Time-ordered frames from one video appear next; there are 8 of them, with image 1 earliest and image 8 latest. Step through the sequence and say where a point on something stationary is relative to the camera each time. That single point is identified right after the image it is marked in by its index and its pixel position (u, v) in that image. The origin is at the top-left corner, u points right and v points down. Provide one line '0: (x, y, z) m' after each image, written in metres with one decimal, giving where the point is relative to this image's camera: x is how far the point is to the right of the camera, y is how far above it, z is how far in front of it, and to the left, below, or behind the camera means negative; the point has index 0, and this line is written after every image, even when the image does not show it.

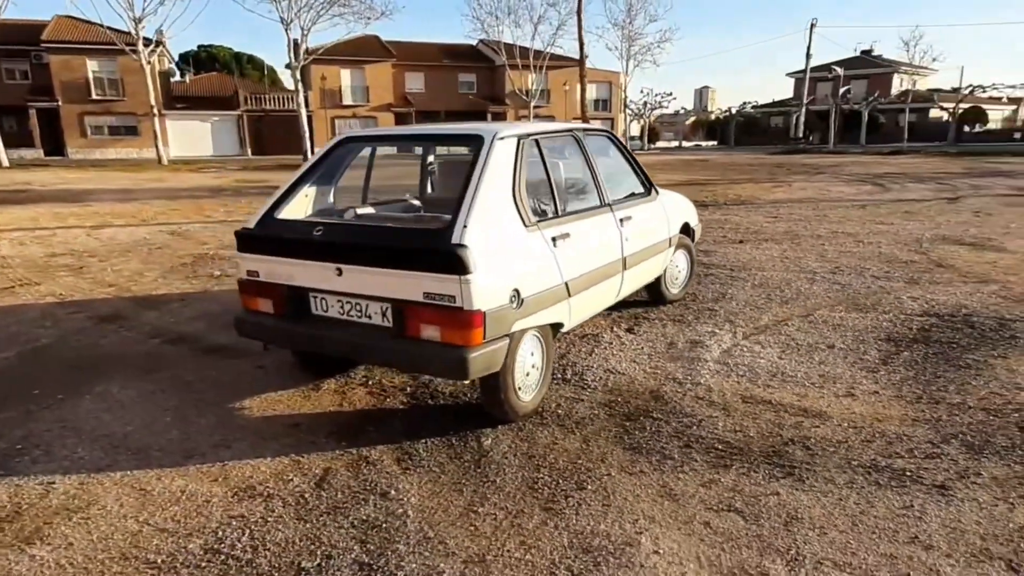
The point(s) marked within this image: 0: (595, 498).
0: (+0.4, -0.9, +2.9) m
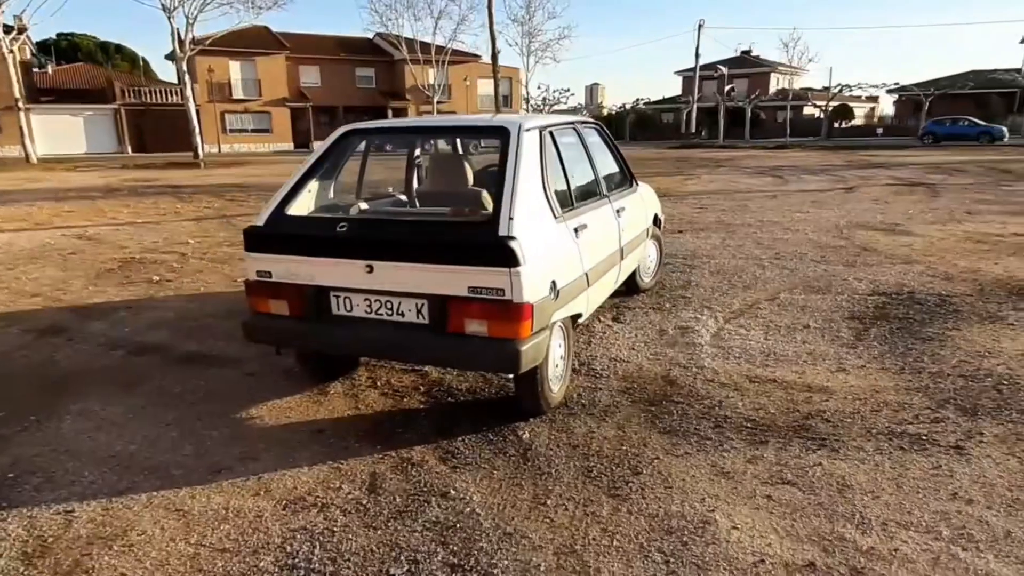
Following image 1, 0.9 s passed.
0: (+0.6, -0.9, +3.0) m
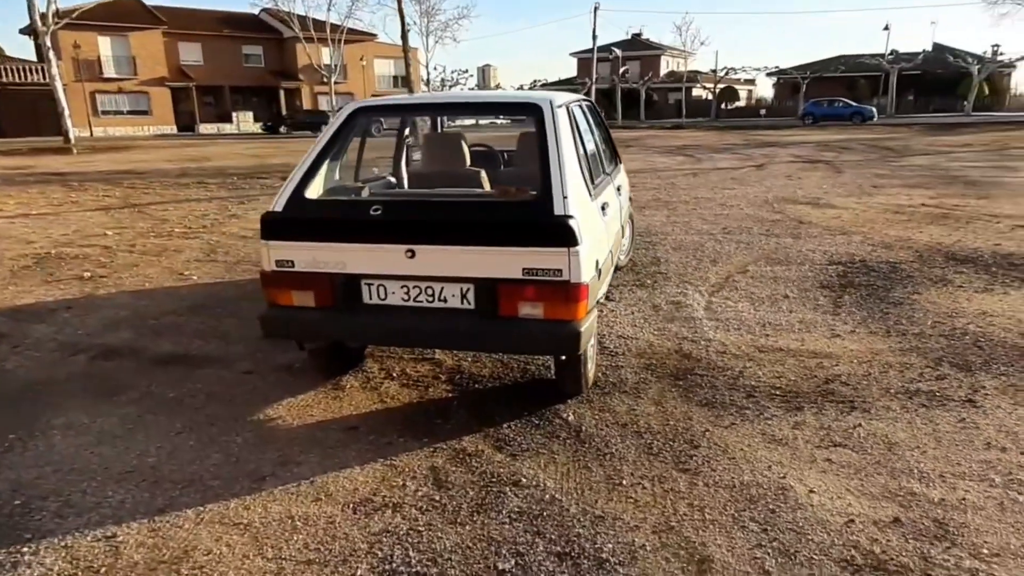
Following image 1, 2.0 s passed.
0: (+0.9, -0.7, +3.1) m
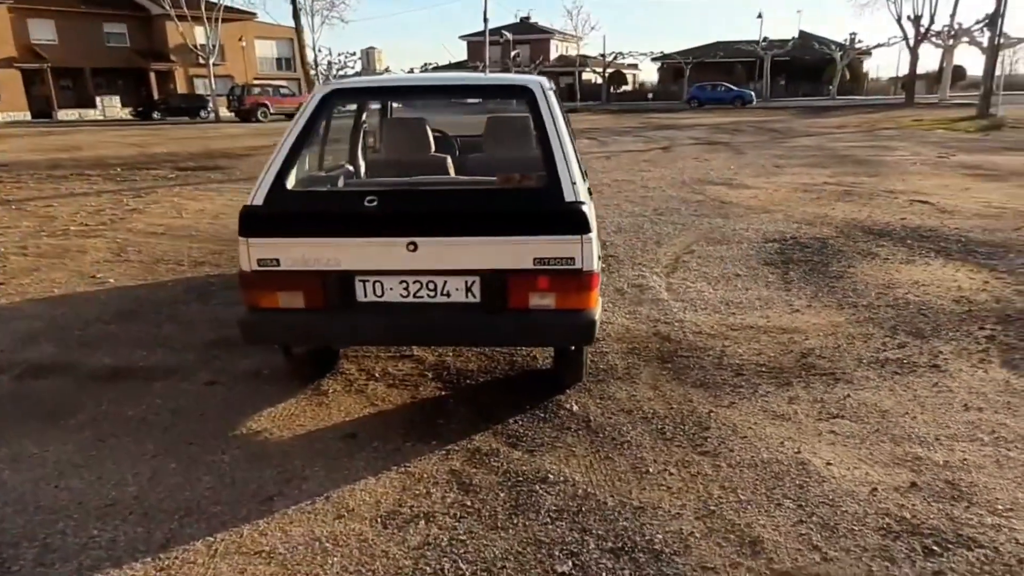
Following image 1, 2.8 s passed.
0: (+1.0, -0.7, +3.1) m
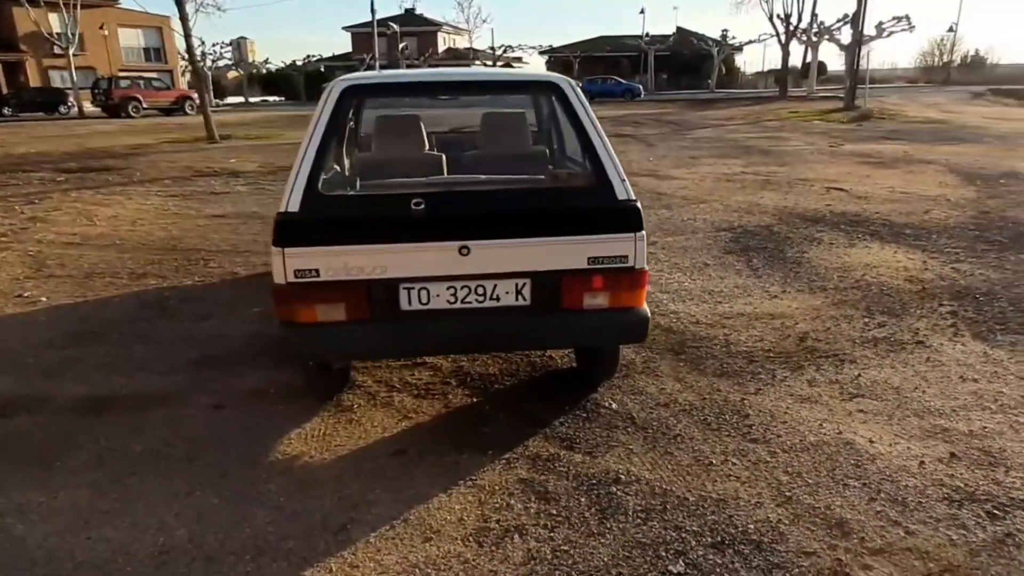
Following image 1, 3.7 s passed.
0: (+1.2, -0.6, +3.2) m
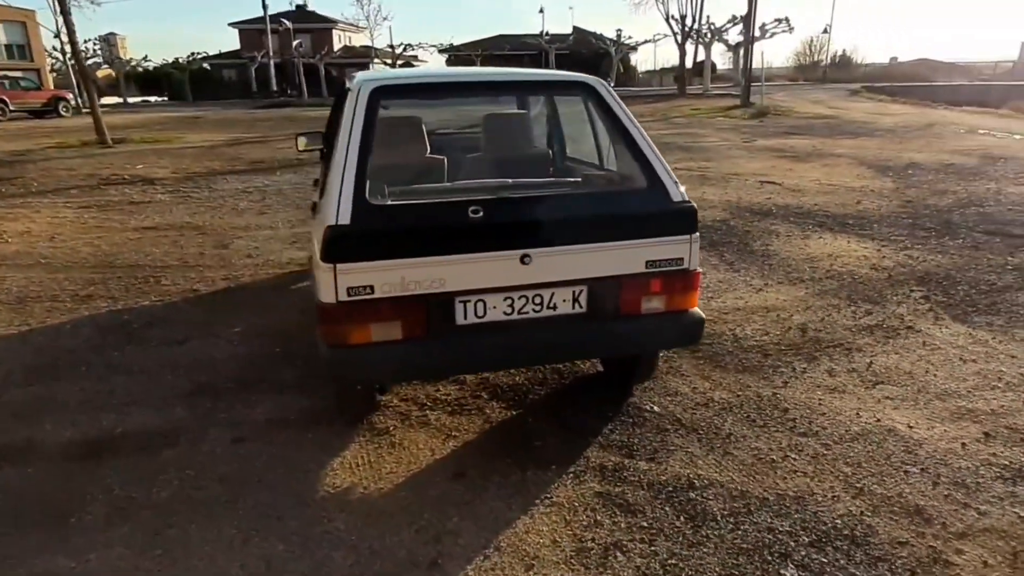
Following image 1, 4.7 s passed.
0: (+1.4, -0.6, +3.3) m
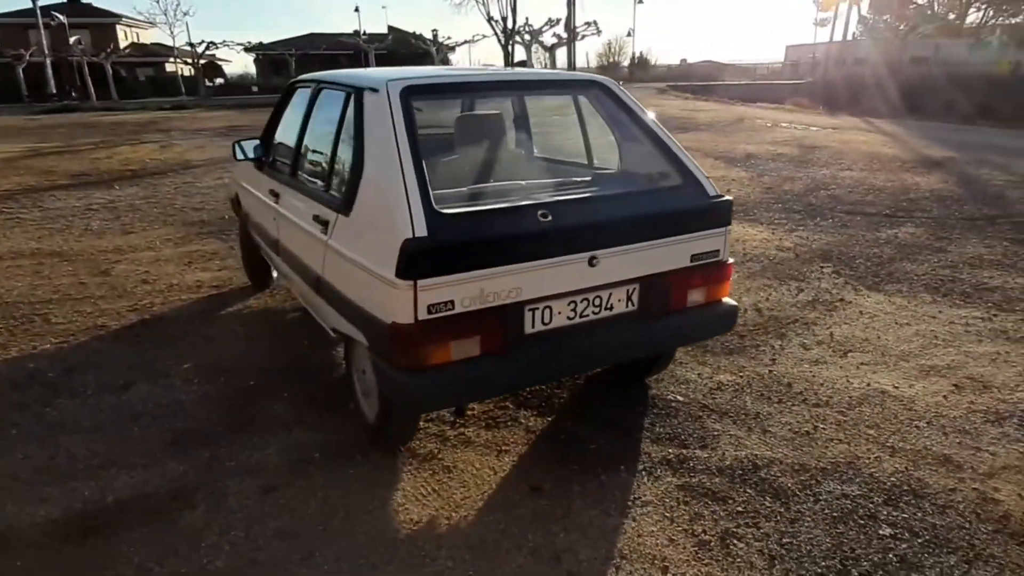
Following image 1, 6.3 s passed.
0: (+1.6, -0.5, +3.6) m
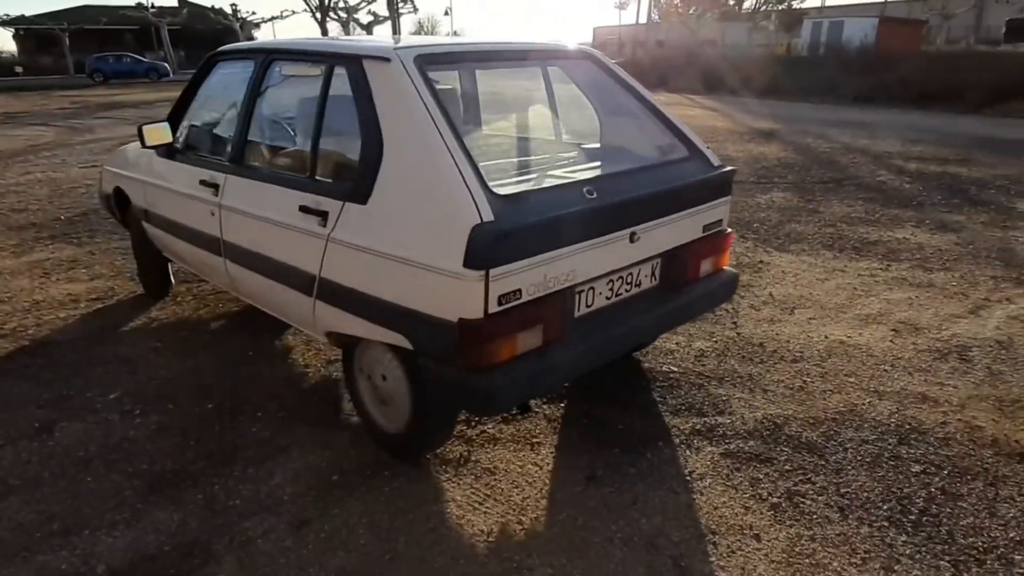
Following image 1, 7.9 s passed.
0: (+1.5, -0.3, +3.8) m
